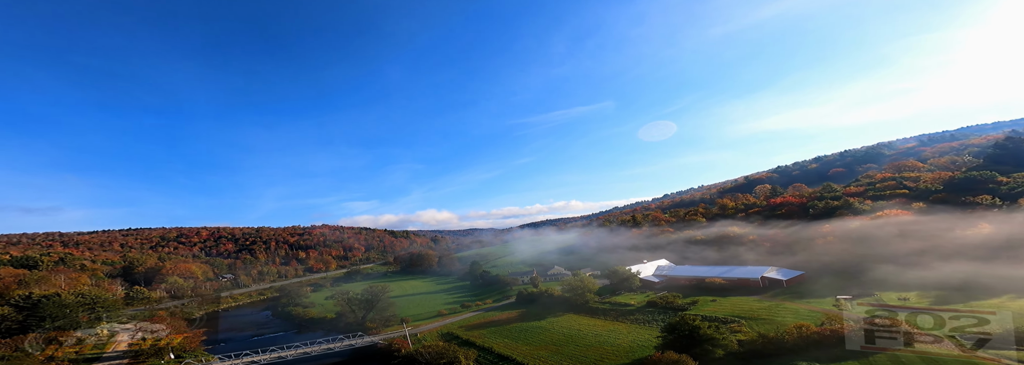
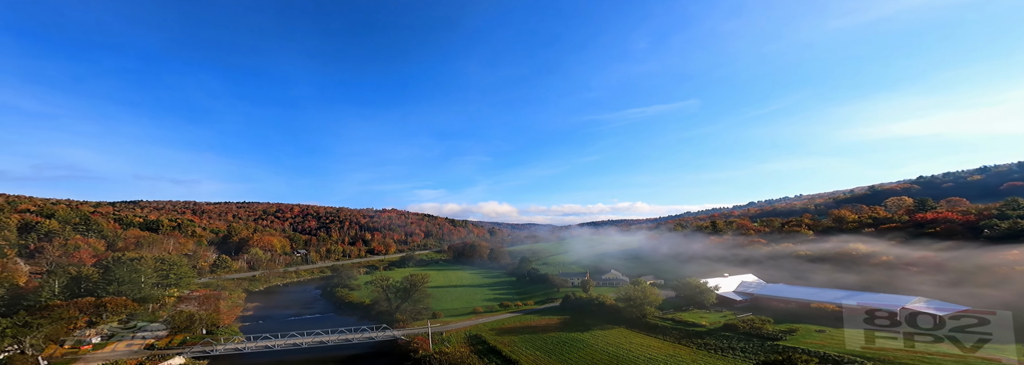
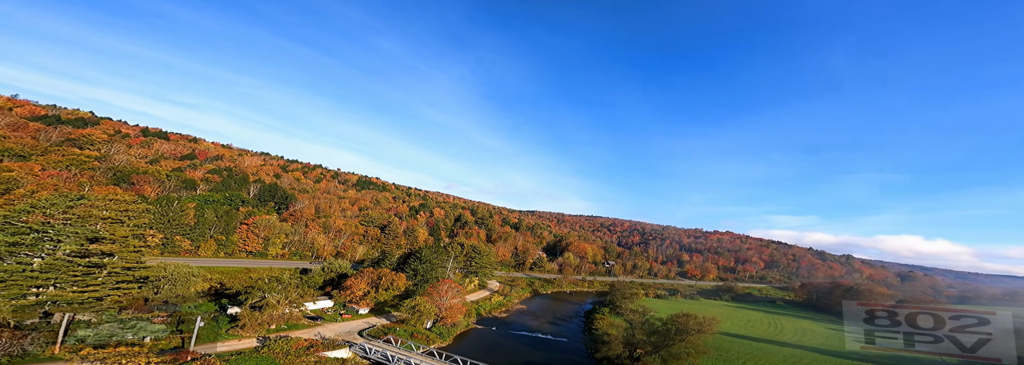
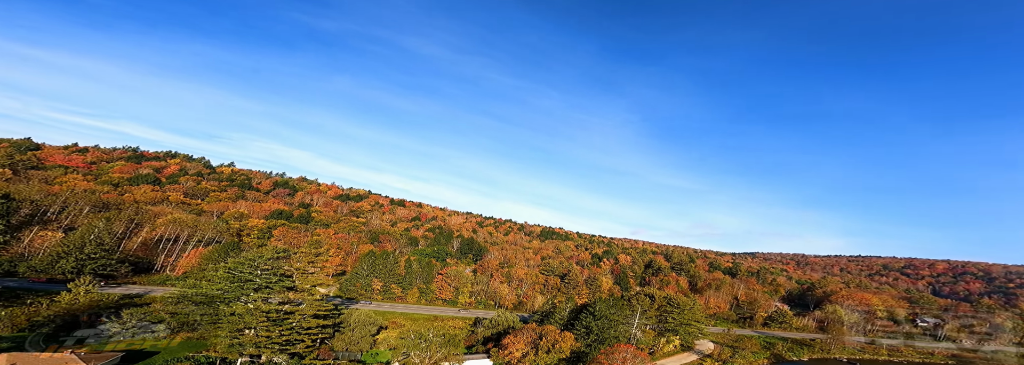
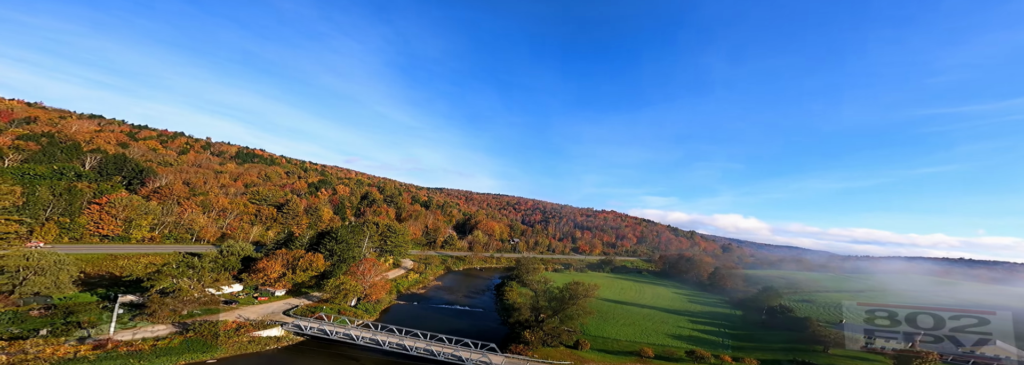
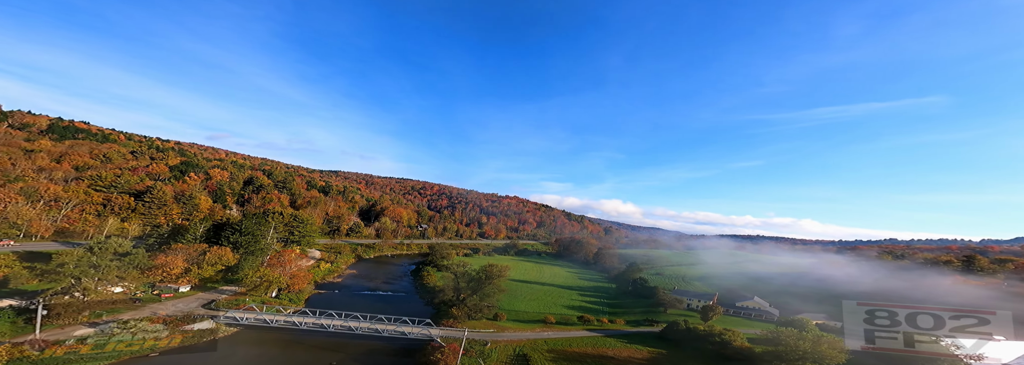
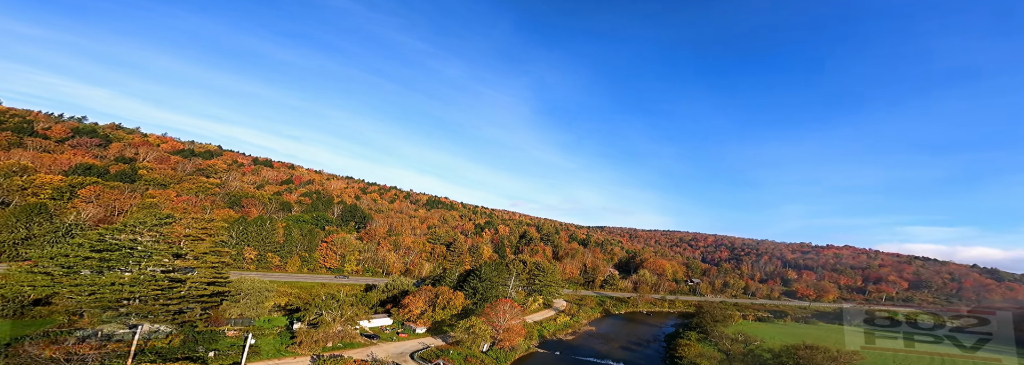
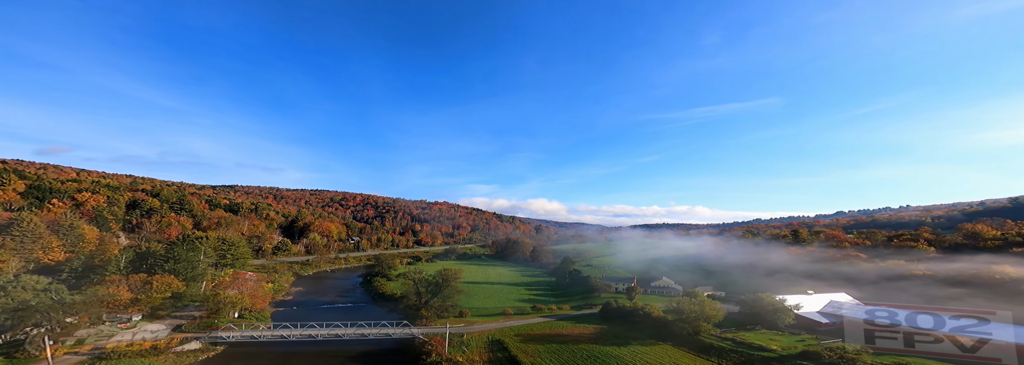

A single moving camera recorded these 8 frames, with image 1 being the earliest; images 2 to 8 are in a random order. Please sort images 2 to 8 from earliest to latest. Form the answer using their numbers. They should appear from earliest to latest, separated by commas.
2, 8, 6, 5, 3, 7, 4
